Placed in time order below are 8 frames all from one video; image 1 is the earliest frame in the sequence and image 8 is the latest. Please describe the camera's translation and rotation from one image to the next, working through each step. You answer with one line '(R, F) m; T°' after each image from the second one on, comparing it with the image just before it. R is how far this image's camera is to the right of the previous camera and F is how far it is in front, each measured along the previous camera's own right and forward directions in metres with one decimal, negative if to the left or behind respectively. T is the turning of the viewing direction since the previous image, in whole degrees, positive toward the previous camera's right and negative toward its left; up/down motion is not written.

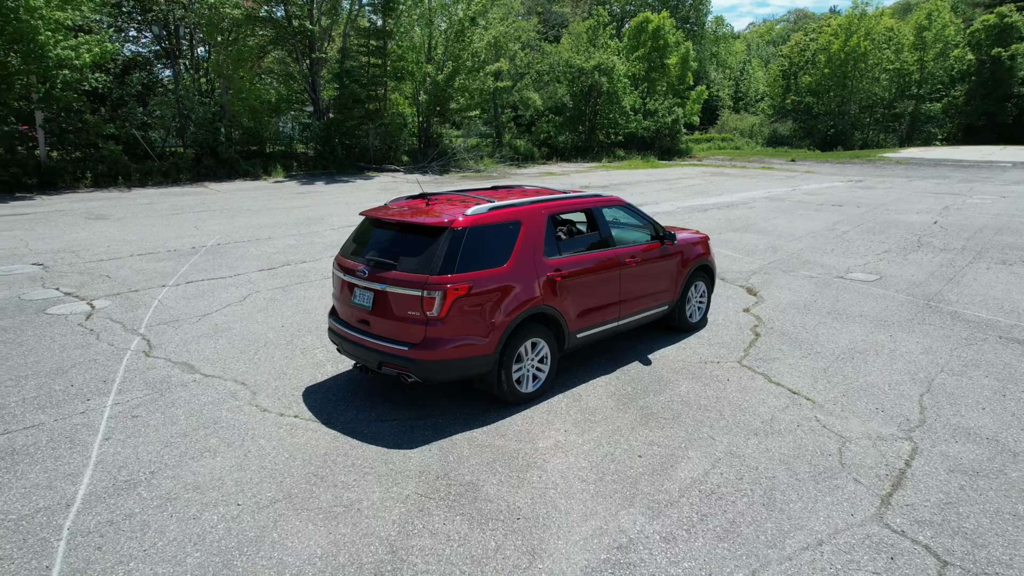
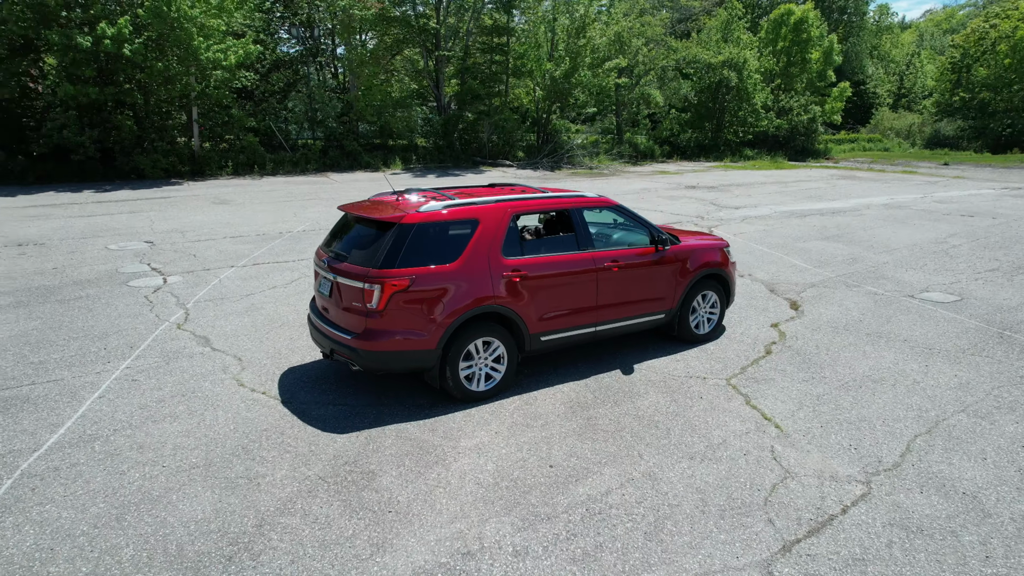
(+1.4, +0.2) m; -12°
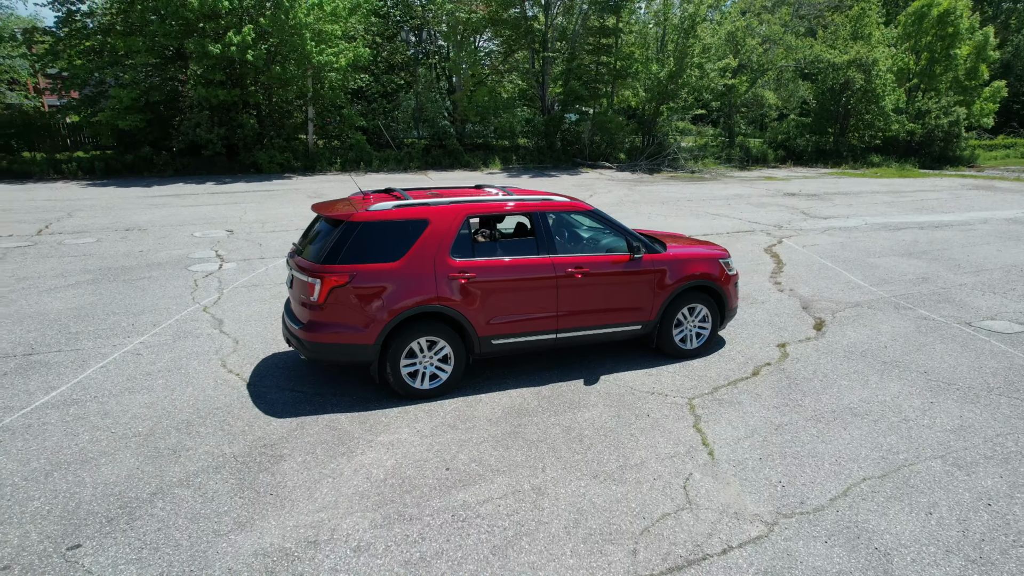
(+1.4, +0.2) m; -11°
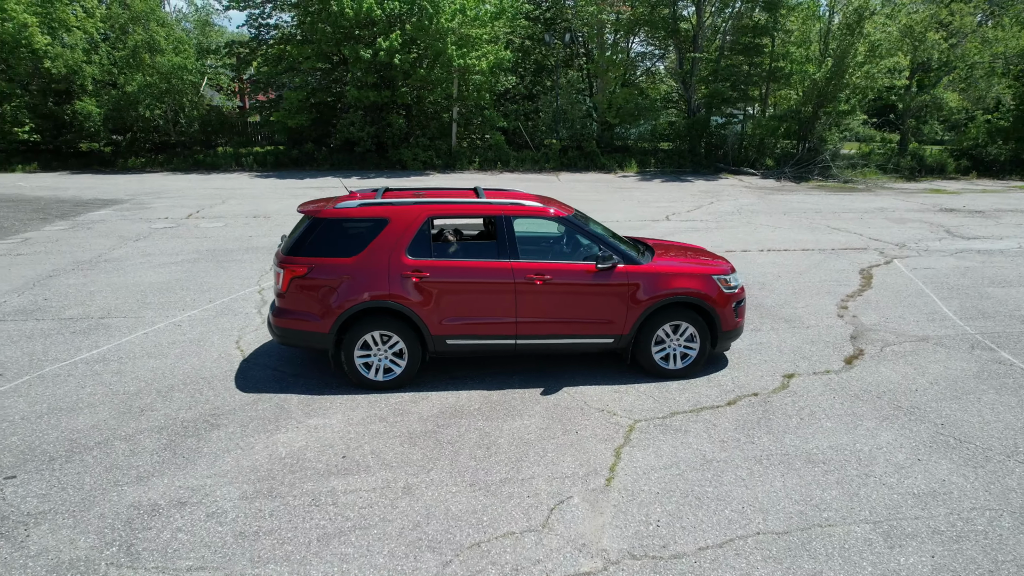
(+1.7, +0.2) m; -14°
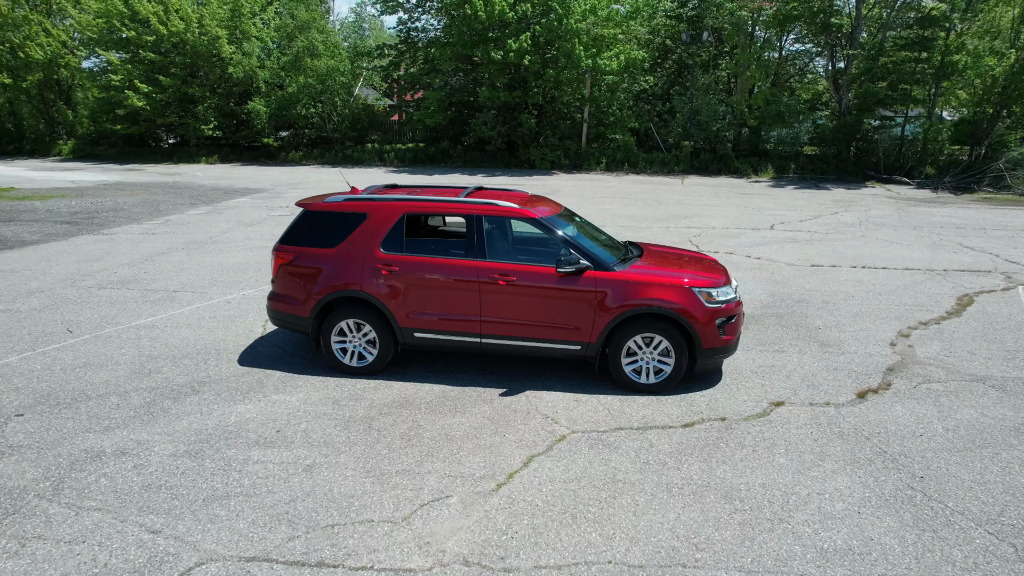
(+1.6, +0.2) m; -14°
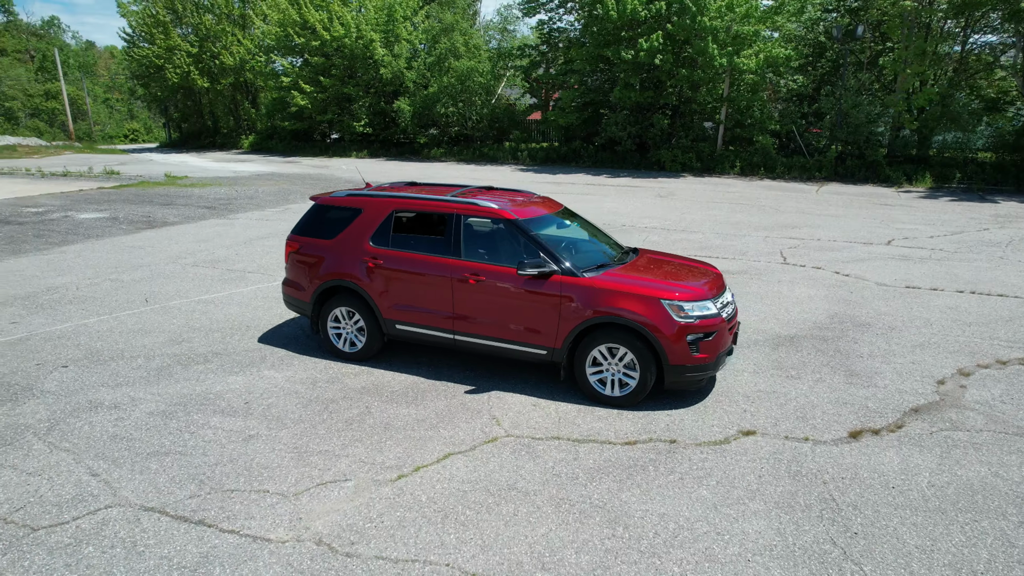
(+1.5, +0.2) m; -14°
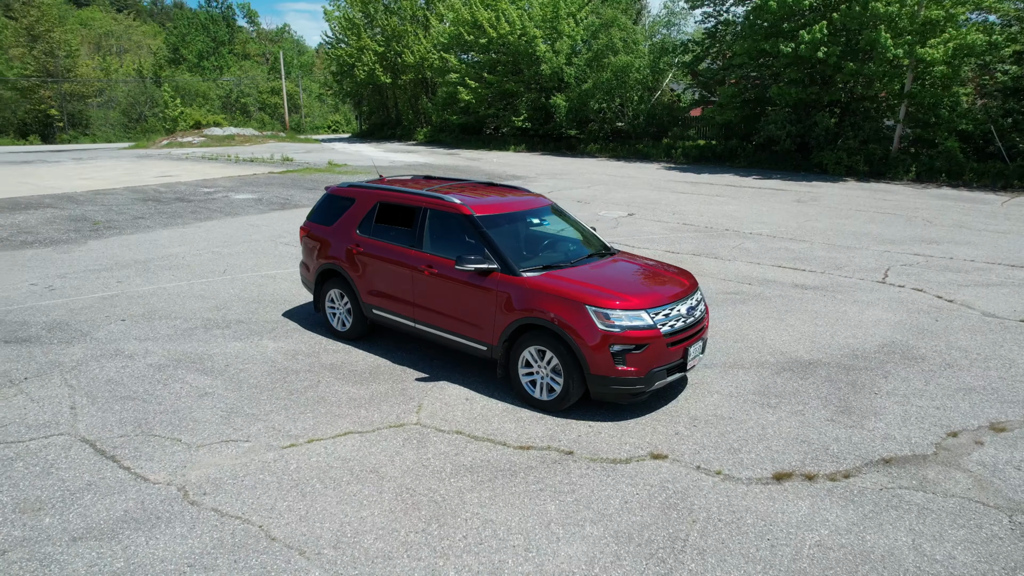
(+1.9, +0.2) m; -16°
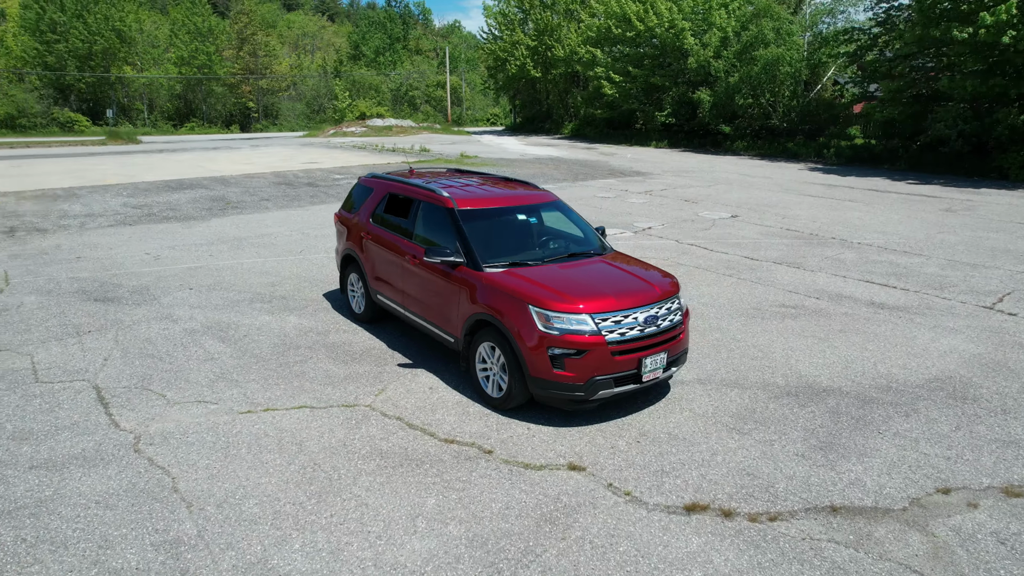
(+1.5, +0.2) m; -14°
